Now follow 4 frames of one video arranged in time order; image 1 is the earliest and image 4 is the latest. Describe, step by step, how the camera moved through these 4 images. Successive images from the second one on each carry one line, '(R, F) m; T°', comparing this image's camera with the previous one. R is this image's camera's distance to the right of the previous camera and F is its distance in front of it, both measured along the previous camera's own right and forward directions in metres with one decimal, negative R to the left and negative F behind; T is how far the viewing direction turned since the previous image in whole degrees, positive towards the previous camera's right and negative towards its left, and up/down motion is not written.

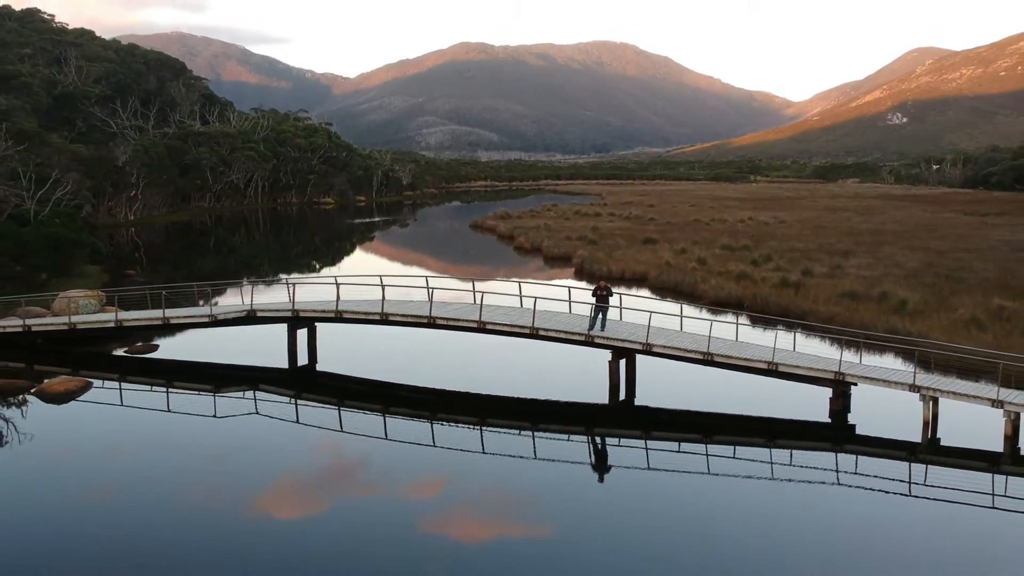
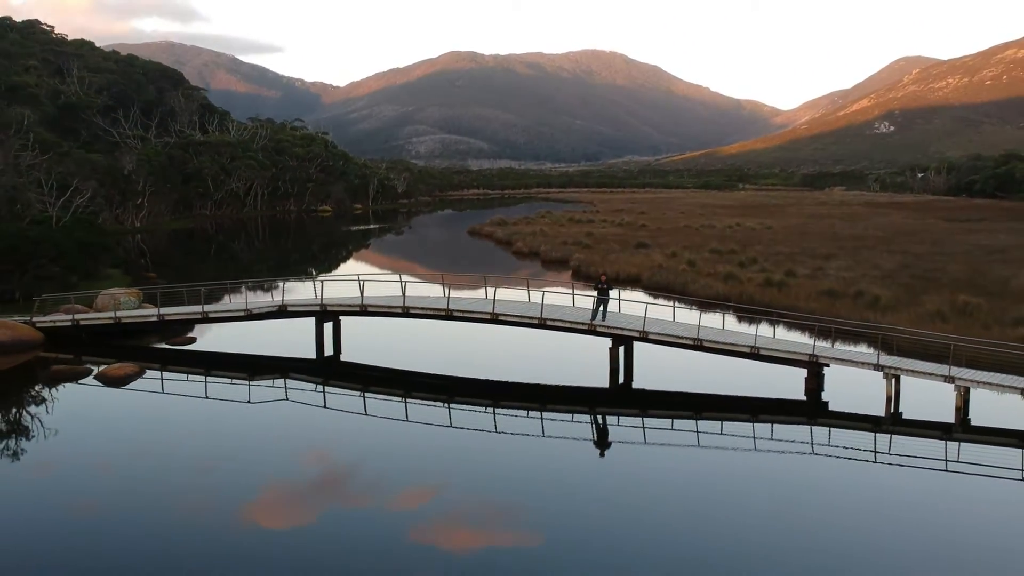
(-0.6, -2.1) m; +1°
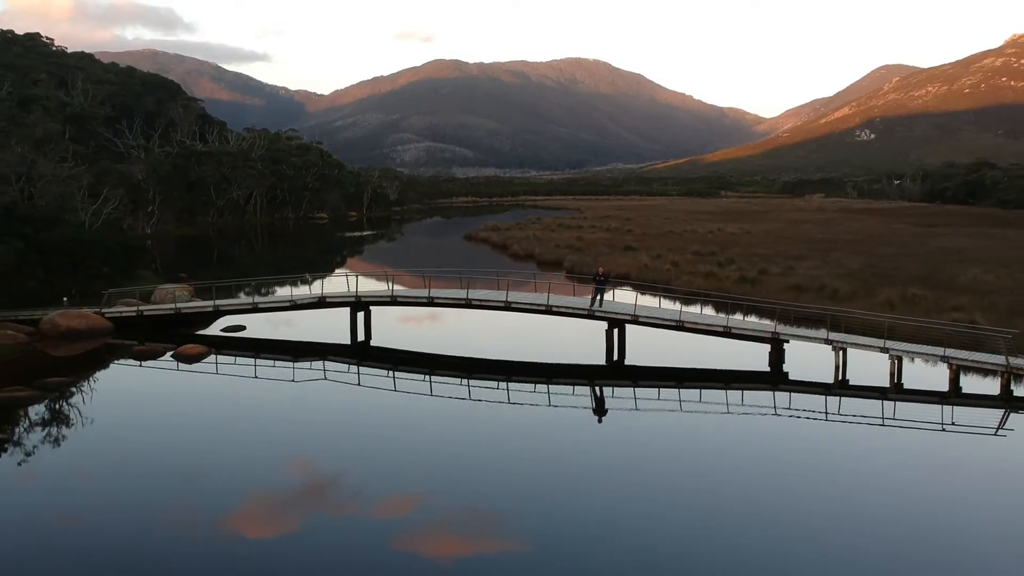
(-0.9, -3.7) m; +1°
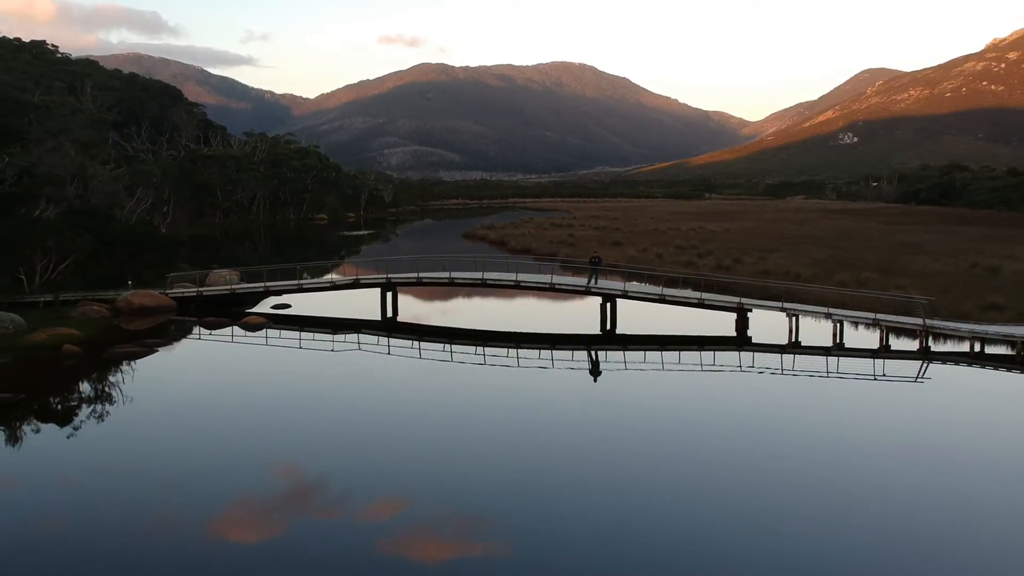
(-0.9, -4.5) m; +1°
